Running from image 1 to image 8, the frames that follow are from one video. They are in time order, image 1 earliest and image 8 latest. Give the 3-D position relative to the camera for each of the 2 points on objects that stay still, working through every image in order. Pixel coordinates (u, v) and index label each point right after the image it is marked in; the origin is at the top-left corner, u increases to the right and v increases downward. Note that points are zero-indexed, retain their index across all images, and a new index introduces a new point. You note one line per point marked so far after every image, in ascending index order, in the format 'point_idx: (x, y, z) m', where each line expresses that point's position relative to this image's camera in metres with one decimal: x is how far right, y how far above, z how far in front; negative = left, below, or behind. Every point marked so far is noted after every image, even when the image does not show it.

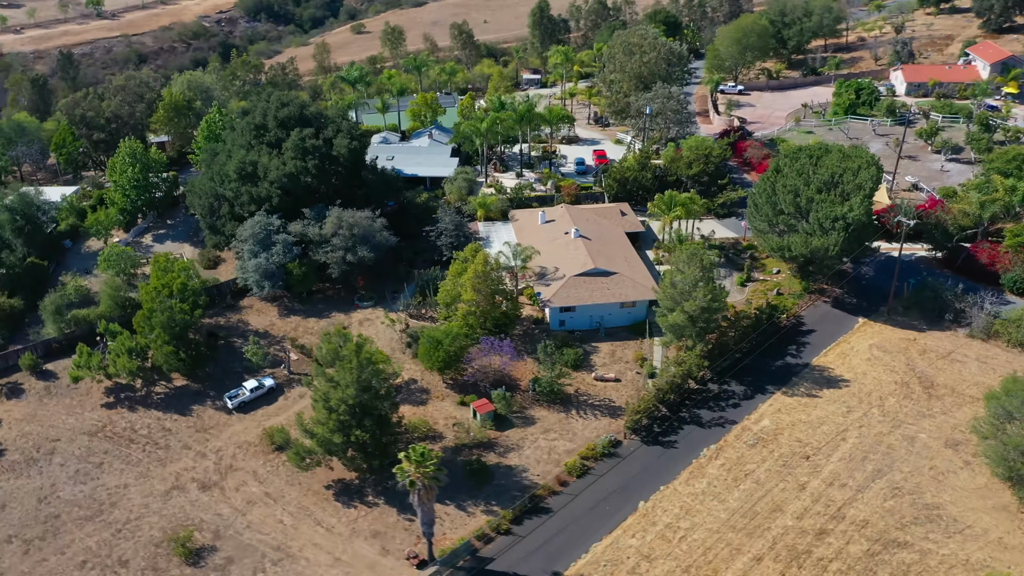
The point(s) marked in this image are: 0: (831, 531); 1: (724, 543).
0: (+7.4, -5.5, +19.3) m
1: (+4.9, -5.8, +19.1) m
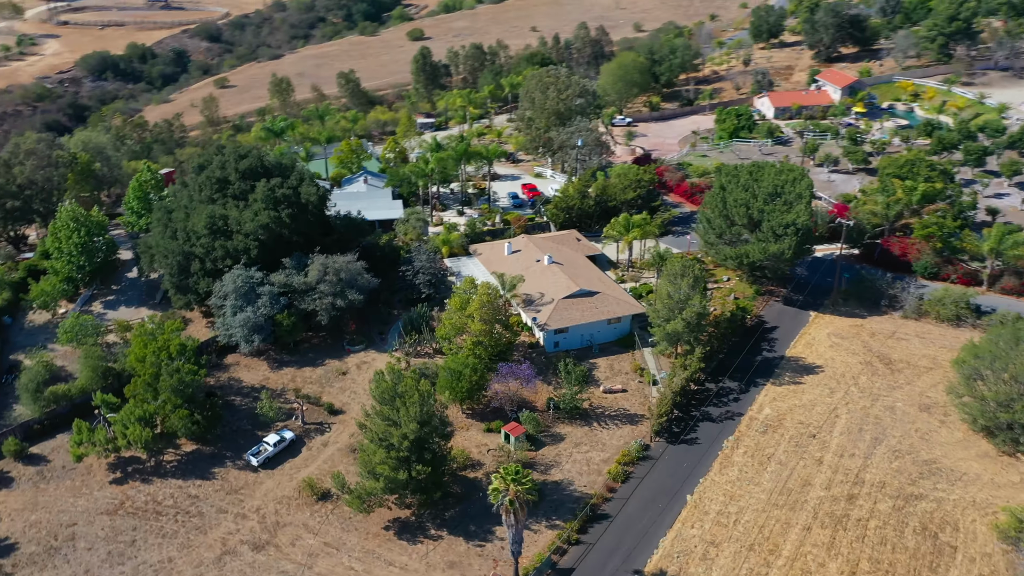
0: (+8.9, -5.3, +21.6) m
1: (+6.6, -5.7, +20.9) m
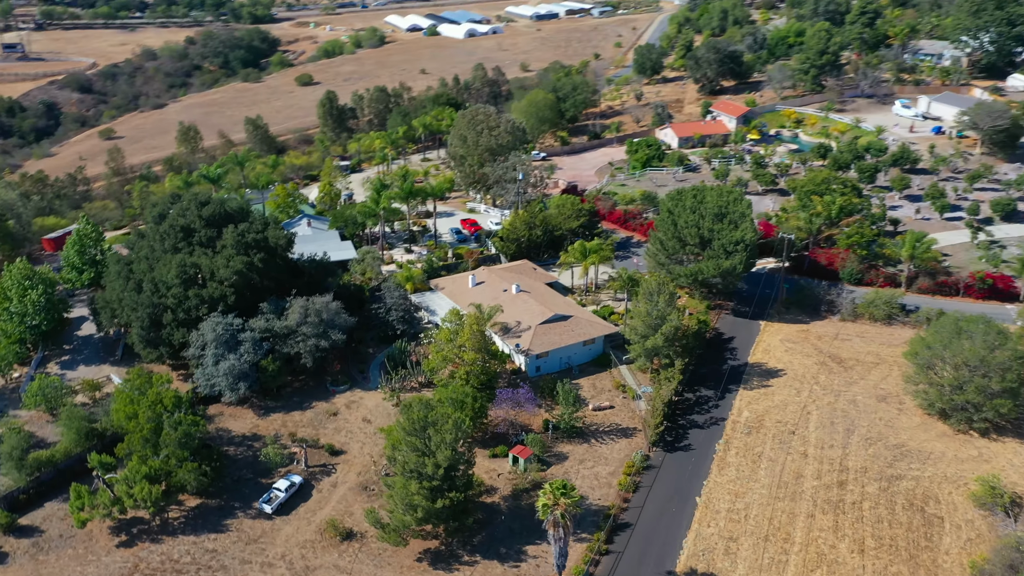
0: (+9.4, -5.4, +23.5) m
1: (+7.2, -5.9, +22.5) m
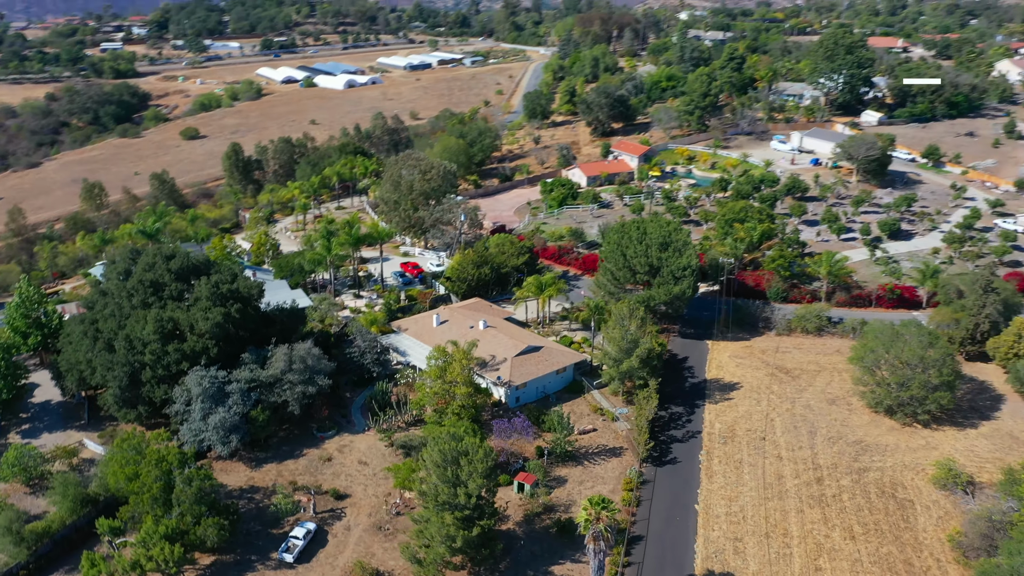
0: (+9.5, -5.8, +25.7) m
1: (+7.5, -6.4, +24.3) m
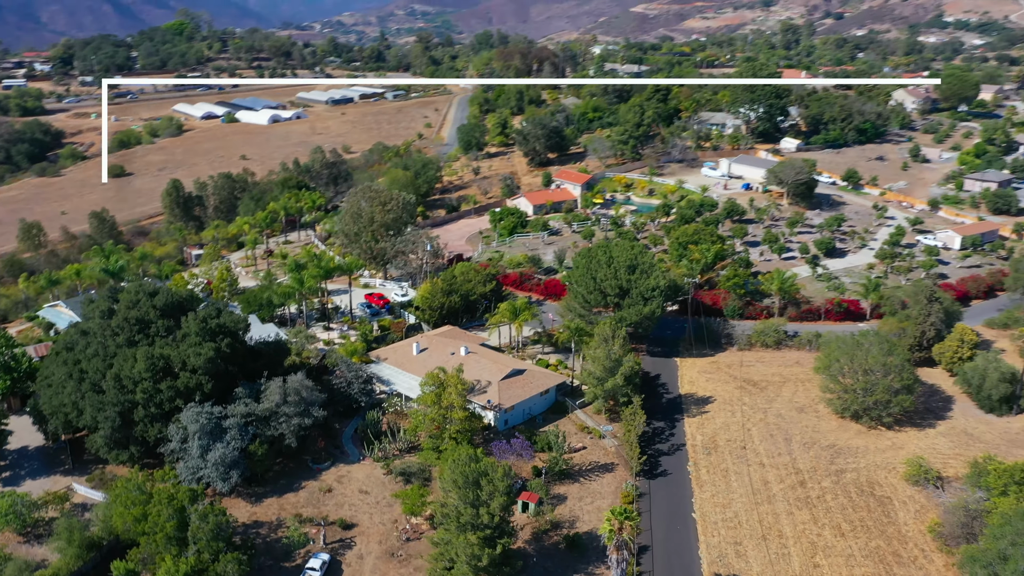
0: (+9.5, -6.2, +27.2) m
1: (+7.7, -6.8, +25.6) m
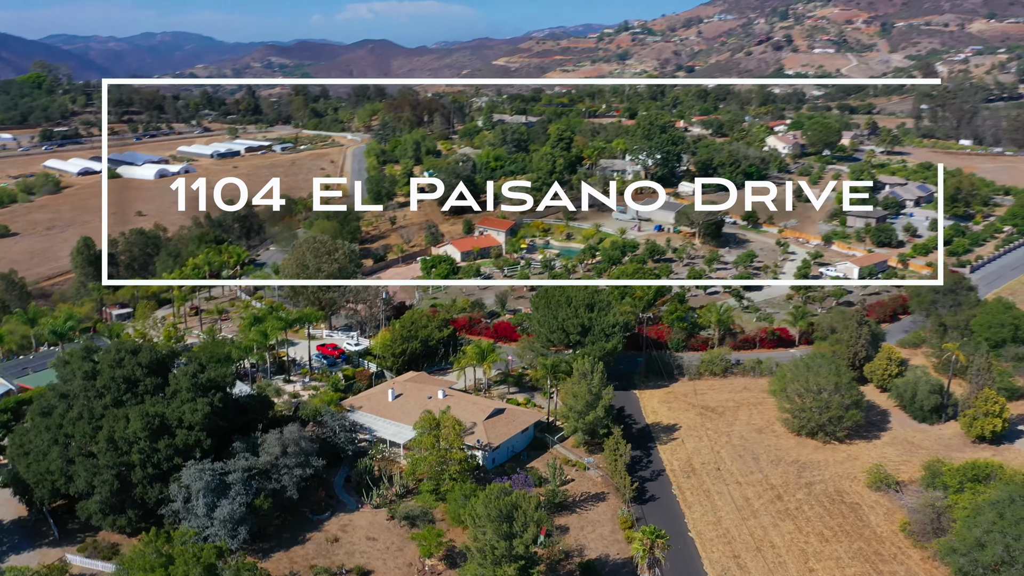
0: (+9.3, -7.1, +29.2) m
1: (+7.8, -7.7, +27.3) m
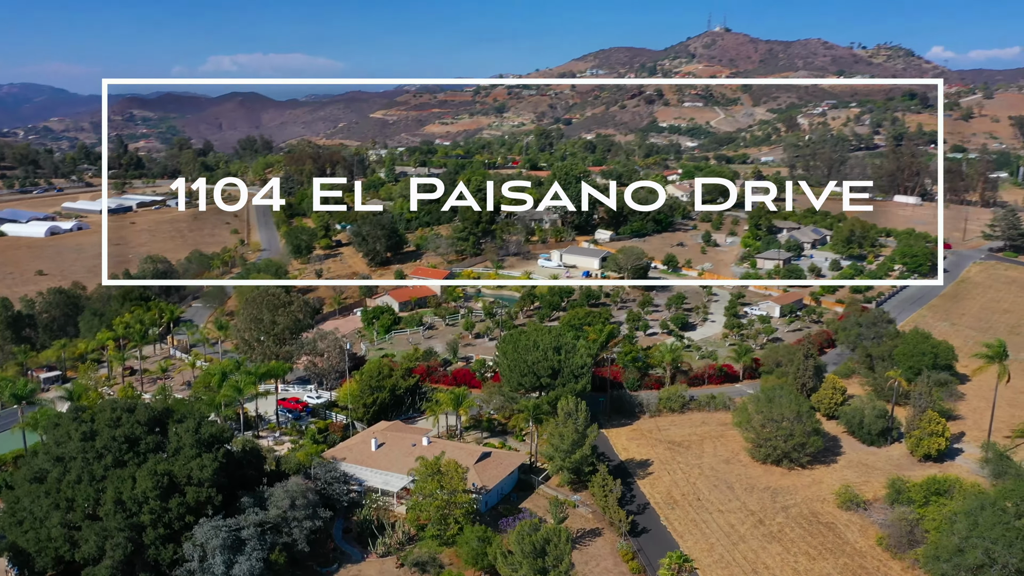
0: (+9.2, -8.5, +30.9) m
1: (+7.9, -9.0, +28.8) m
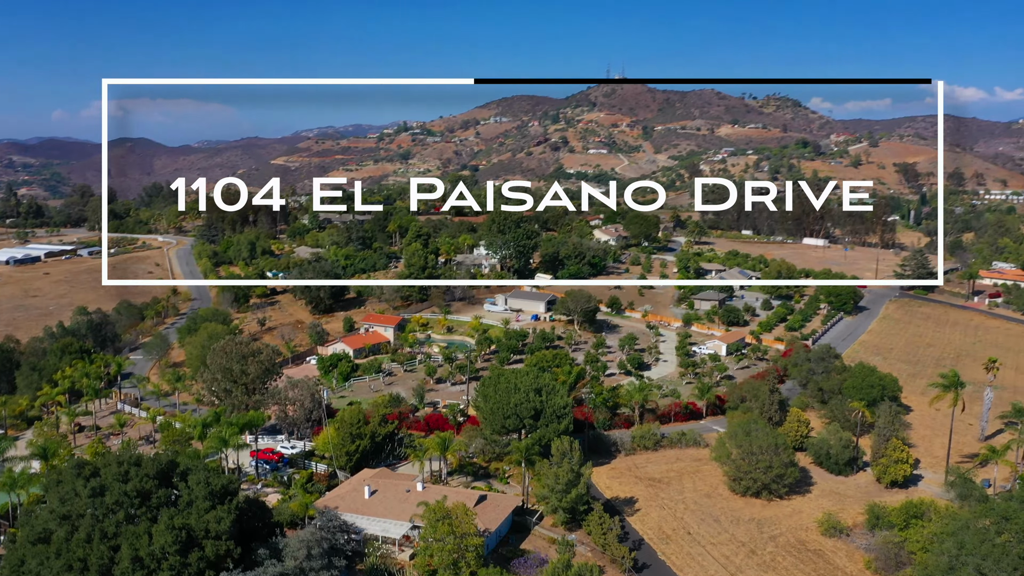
0: (+9.2, -9.9, +32.0) m
1: (+8.2, -10.4, +29.8) m
